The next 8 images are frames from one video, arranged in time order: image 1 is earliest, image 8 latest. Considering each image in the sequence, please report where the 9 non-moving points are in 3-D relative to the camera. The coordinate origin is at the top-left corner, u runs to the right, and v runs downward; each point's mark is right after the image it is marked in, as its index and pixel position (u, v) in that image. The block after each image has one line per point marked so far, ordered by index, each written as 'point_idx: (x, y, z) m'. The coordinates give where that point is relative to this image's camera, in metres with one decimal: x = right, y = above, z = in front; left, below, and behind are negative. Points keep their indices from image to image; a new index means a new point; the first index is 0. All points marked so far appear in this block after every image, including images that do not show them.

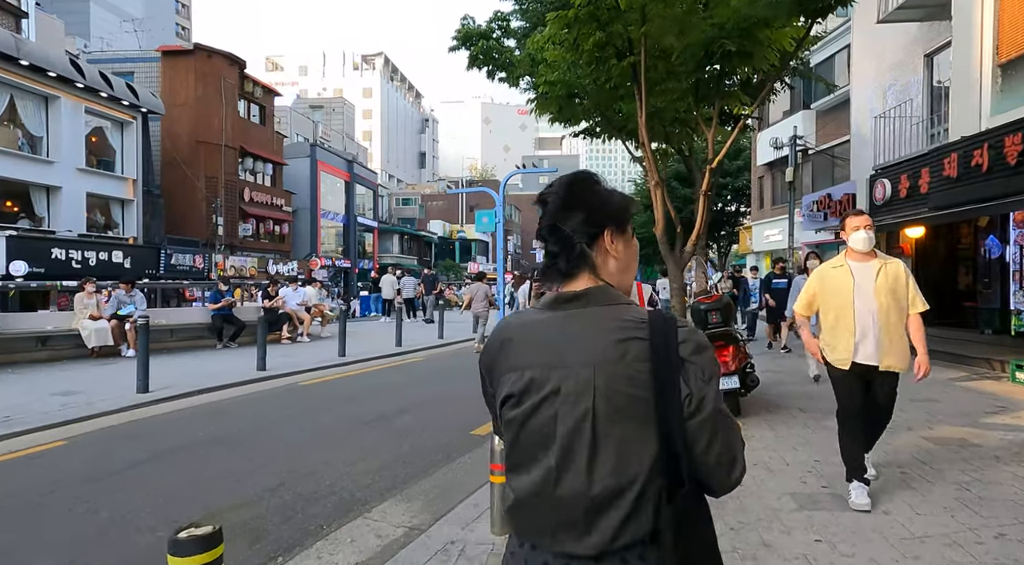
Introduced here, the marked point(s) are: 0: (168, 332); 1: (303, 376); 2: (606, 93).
0: (-5.9, -0.9, +13.2) m
1: (-3.0, -1.3, +10.9) m
2: (+1.0, +1.9, +7.6) m
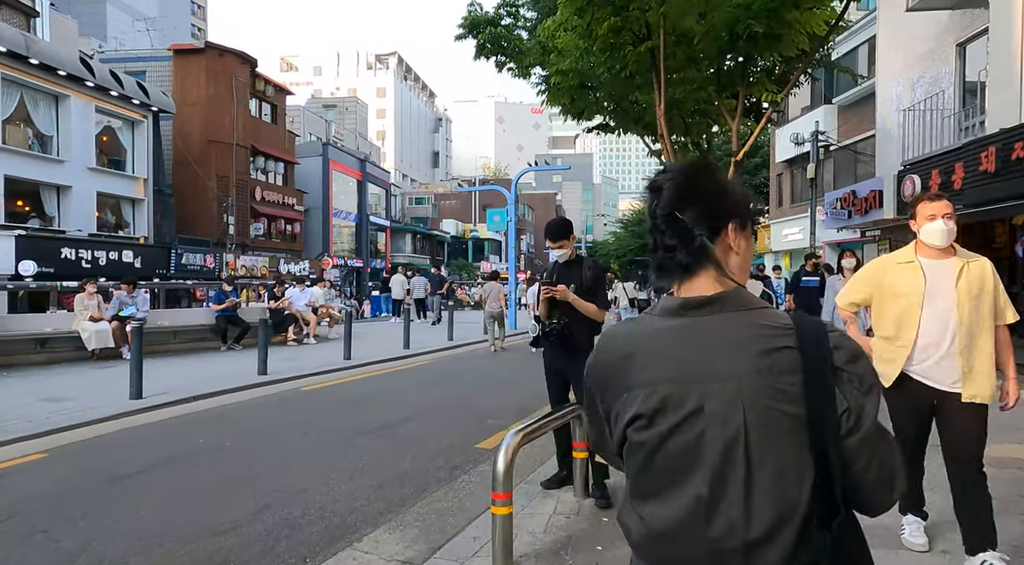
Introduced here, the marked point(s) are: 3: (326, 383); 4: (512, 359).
0: (-5.7, -0.9, +12.8) m
1: (-2.8, -1.3, +10.5) m
2: (+1.0, +1.9, +7.1) m
3: (-2.5, -1.3, +10.2) m
4: (0.0, -1.4, +14.1) m
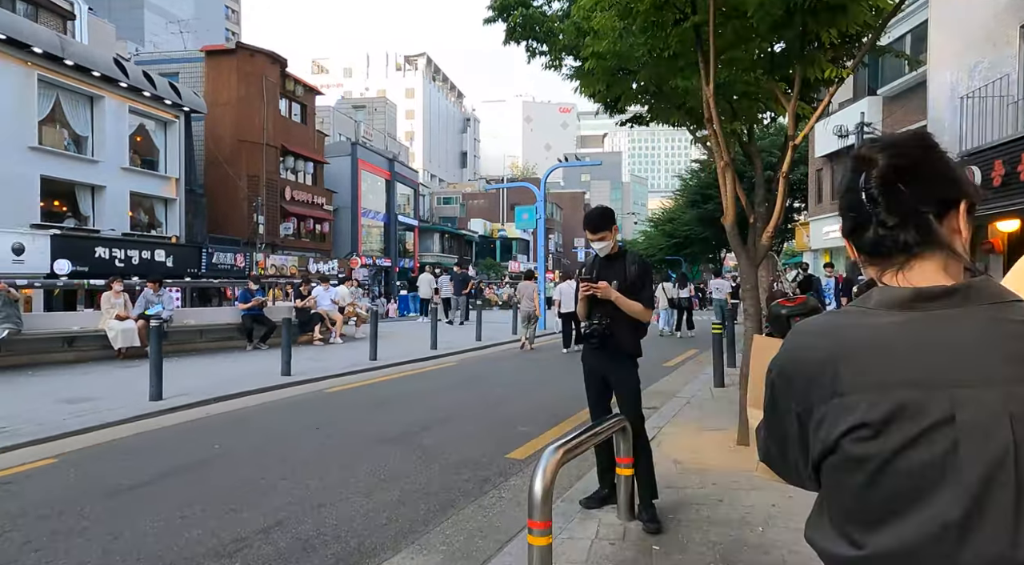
0: (-5.2, -0.8, +12.6) m
1: (-2.4, -1.3, +10.1) m
2: (+1.3, +1.9, +6.7) m
3: (-2.1, -1.3, +9.8) m
4: (+0.6, -1.4, +13.7) m
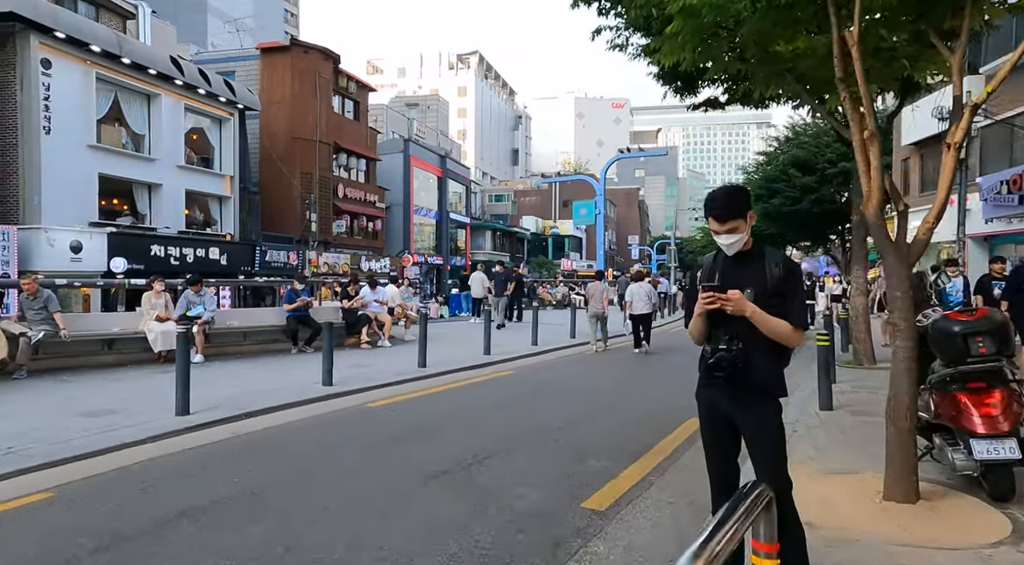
0: (-4.2, -0.8, +11.8) m
1: (-1.7, -1.3, +9.2) m
2: (+1.9, +1.9, +5.4) m
3: (-1.3, -1.3, +8.8) m
4: (+1.6, -1.4, +12.5) m
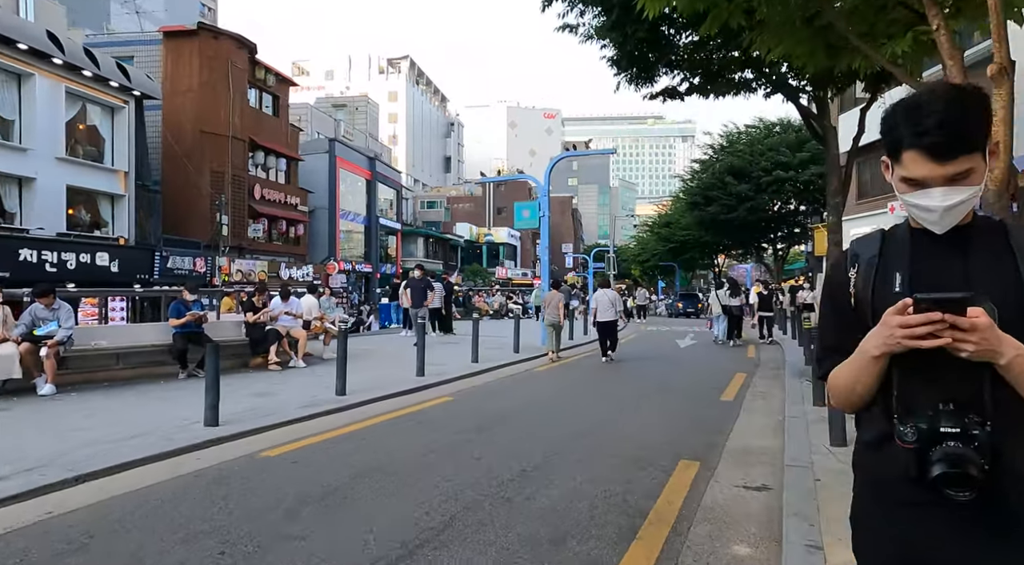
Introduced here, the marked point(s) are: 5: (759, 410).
0: (-5.1, -1.0, +9.6) m
1: (-2.2, -1.4, +7.3) m
2: (+1.6, +1.8, +3.9) m
3: (-1.9, -1.4, +6.9) m
4: (+0.7, -1.6, +10.8) m
5: (+3.2, -1.7, +9.9) m
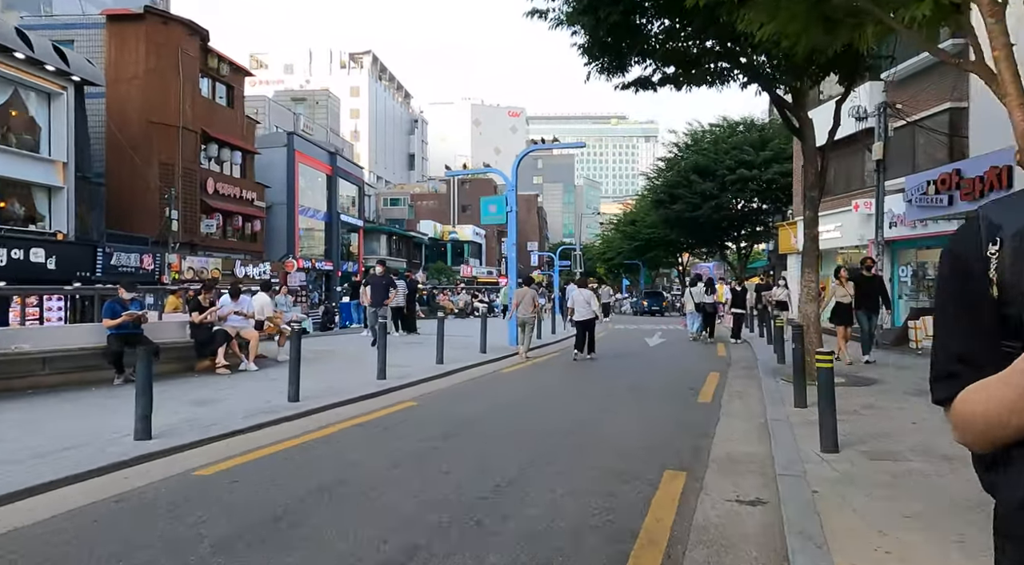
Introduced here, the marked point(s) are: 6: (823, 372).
0: (-5.4, -0.9, +8.8) m
1: (-2.5, -1.3, +6.5) m
2: (+1.5, +1.9, +3.3) m
3: (-2.2, -1.4, +6.2) m
4: (+0.2, -1.5, +10.2) m
5: (+2.8, -1.6, +9.4) m
6: (+2.8, -0.8, +6.8) m
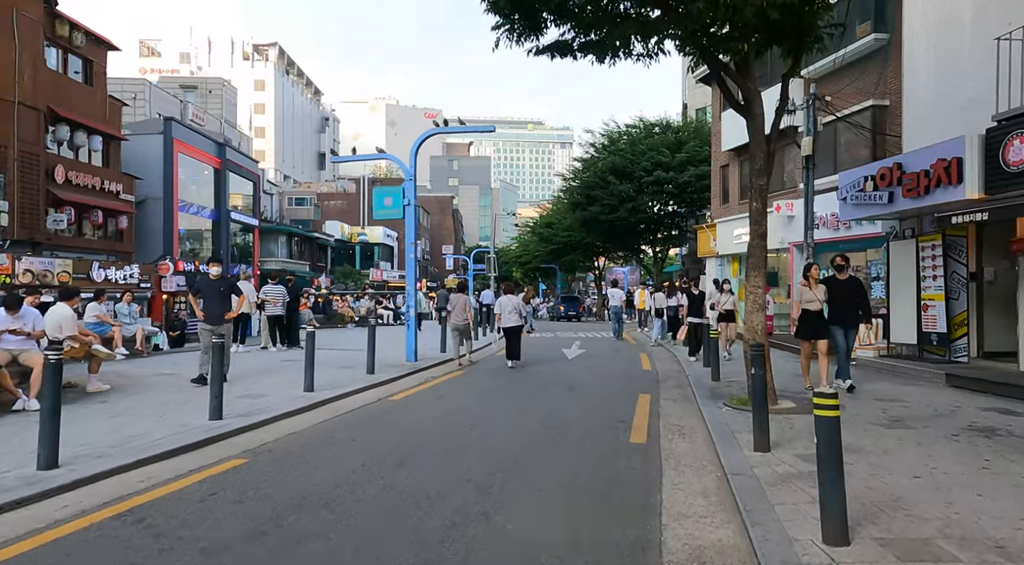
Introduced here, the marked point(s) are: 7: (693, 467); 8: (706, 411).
0: (-6.5, -1.0, +5.7) m
1: (-3.3, -1.4, +3.8) m
2: (+1.0, +1.8, +1.0) m
3: (-2.9, -1.4, +3.5) m
4: (-1.0, -1.6, +7.8) m
5: (+1.6, -1.7, +7.2) m
6: (+1.9, -0.8, +4.6) m
7: (+1.6, -1.7, +6.9) m
8: (+2.5, -1.6, +9.7) m
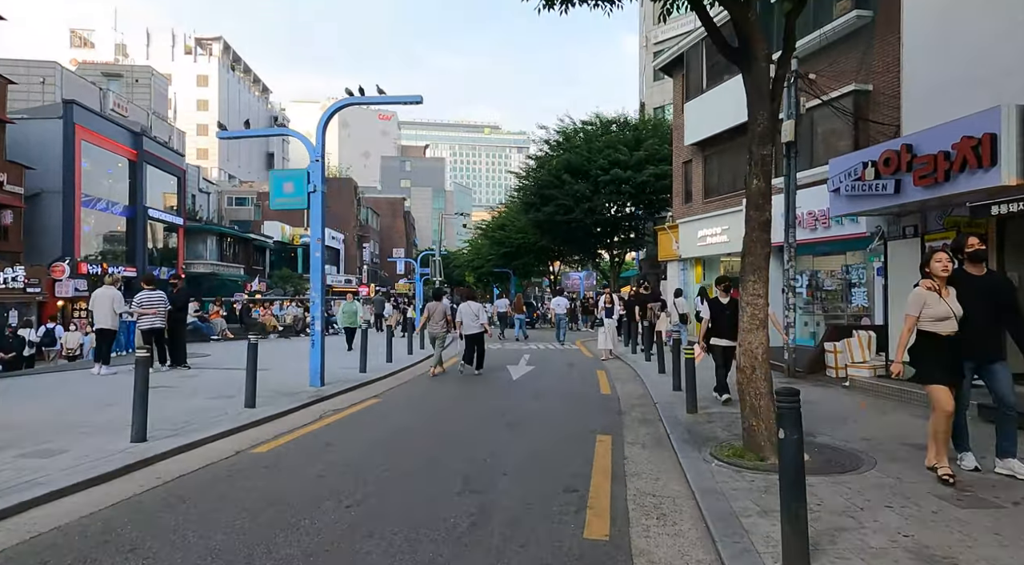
0: (-7.1, -1.0, +2.4) m
1: (-3.8, -1.4, +0.7) m
2: (+0.6, +1.8, -1.7) m
3: (-3.4, -1.4, +0.5) m
4: (-1.8, -1.6, +4.8) m
5: (+0.9, -1.7, +4.4) m
6: (+1.4, -0.9, +1.9) m
7: (+1.0, -1.7, +4.2) m
8: (+1.6, -1.7, +7.0) m
